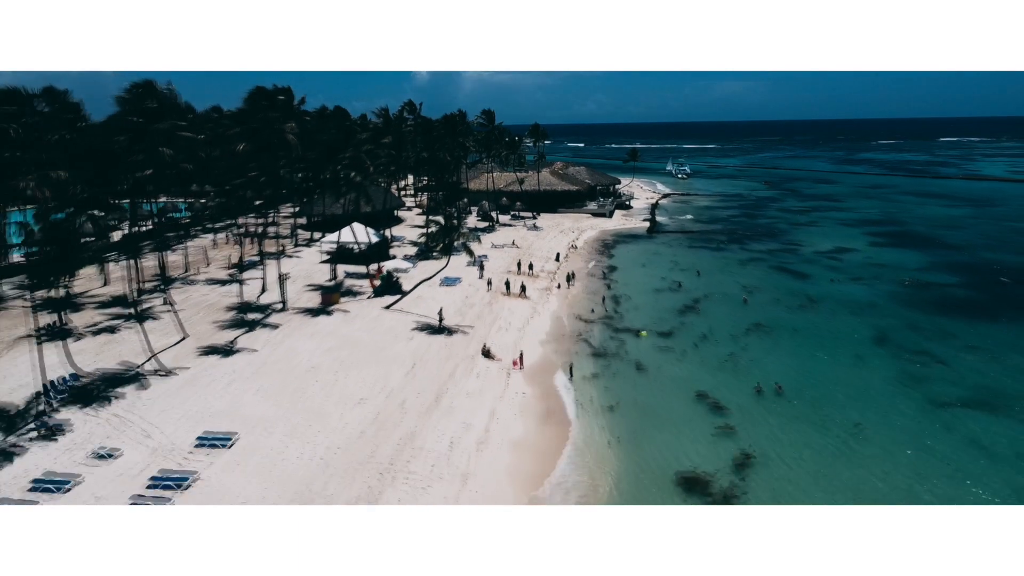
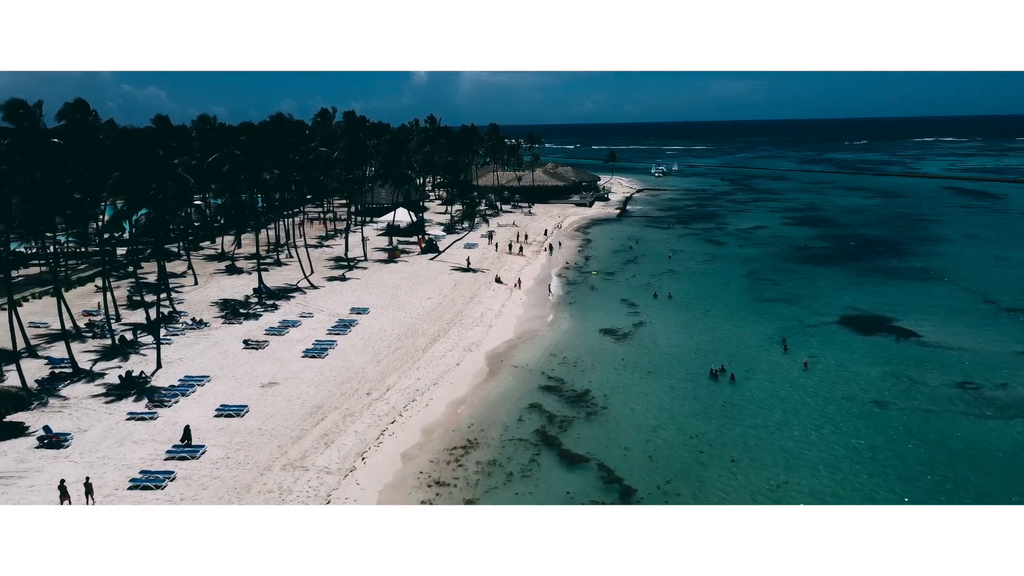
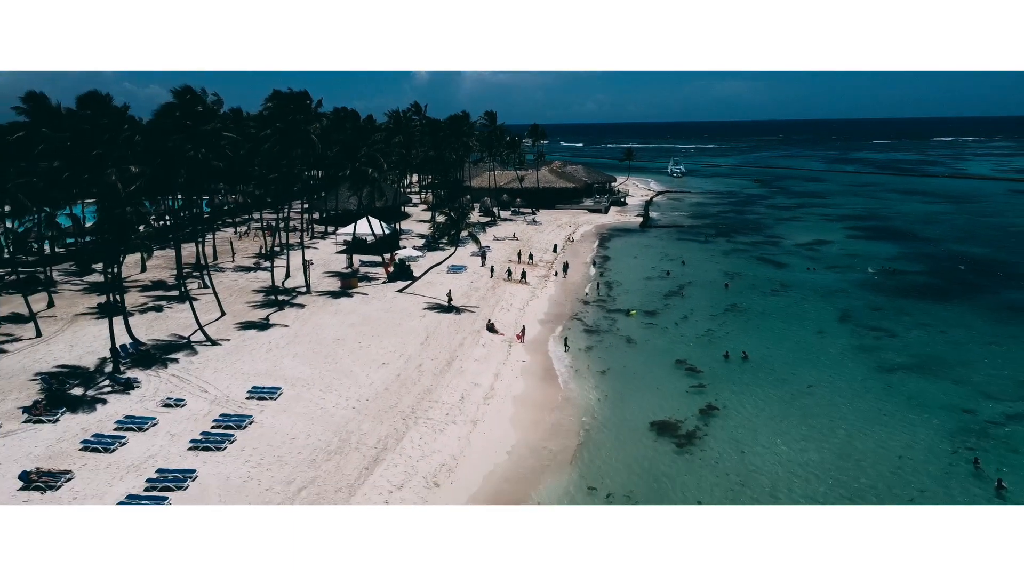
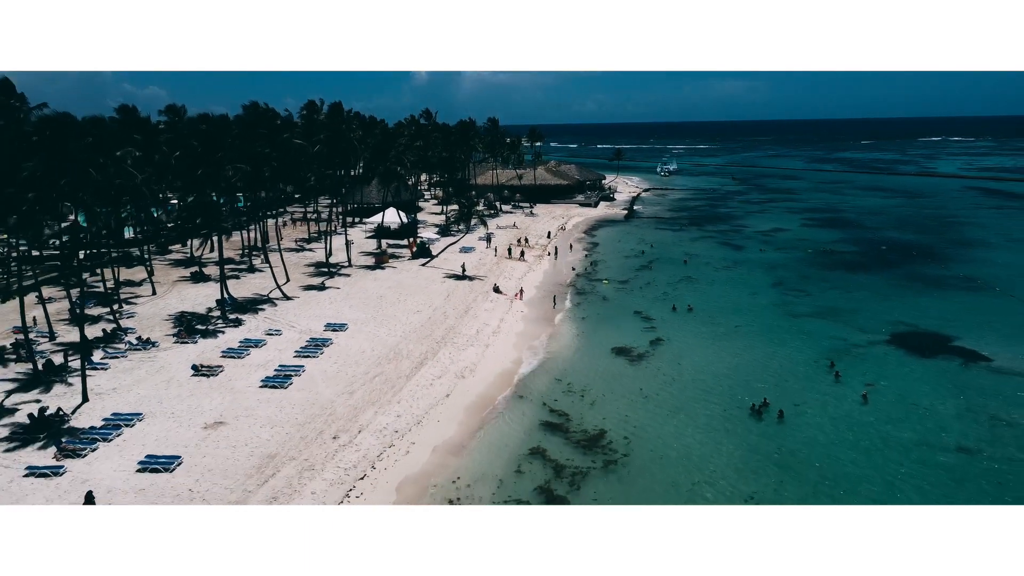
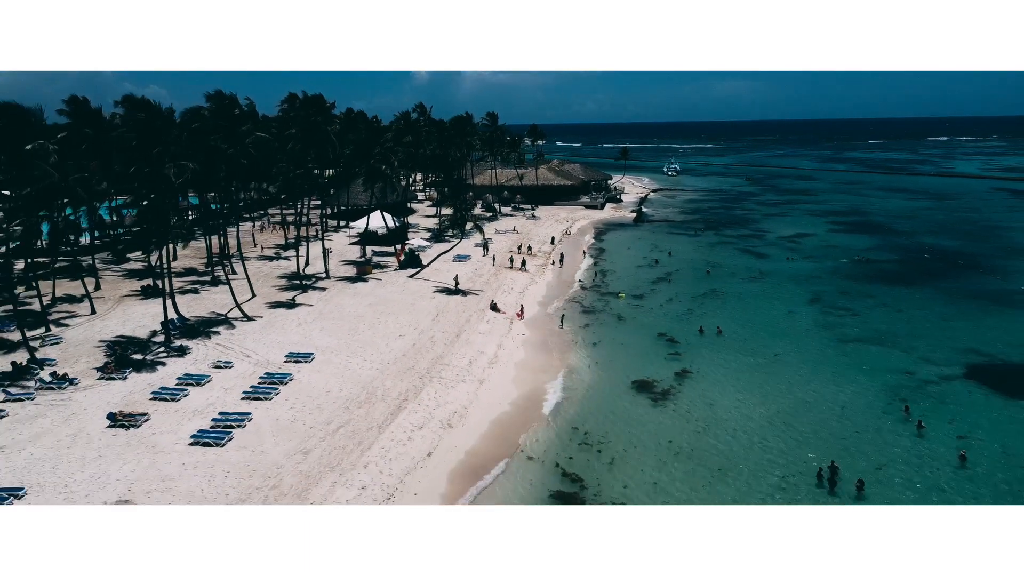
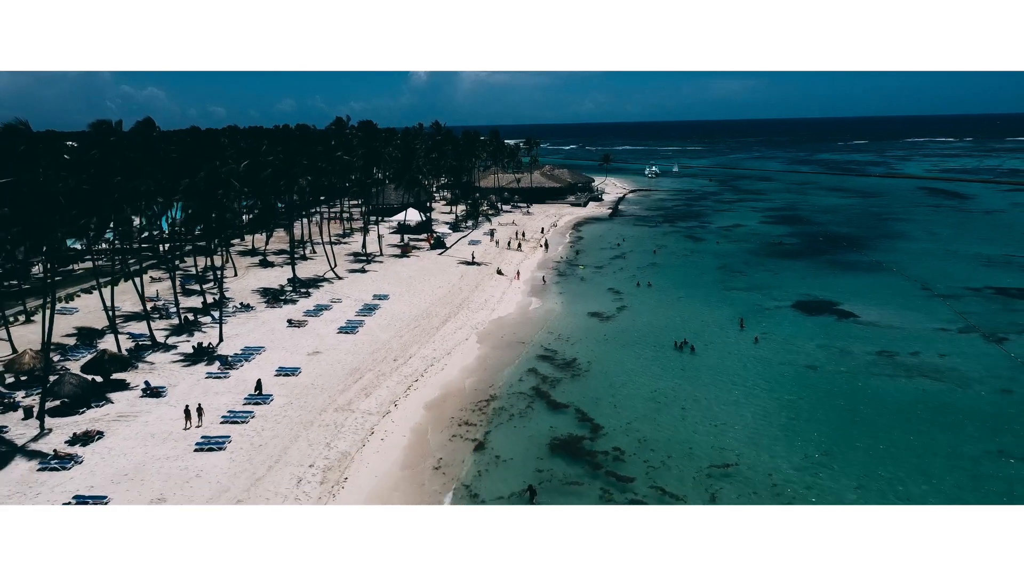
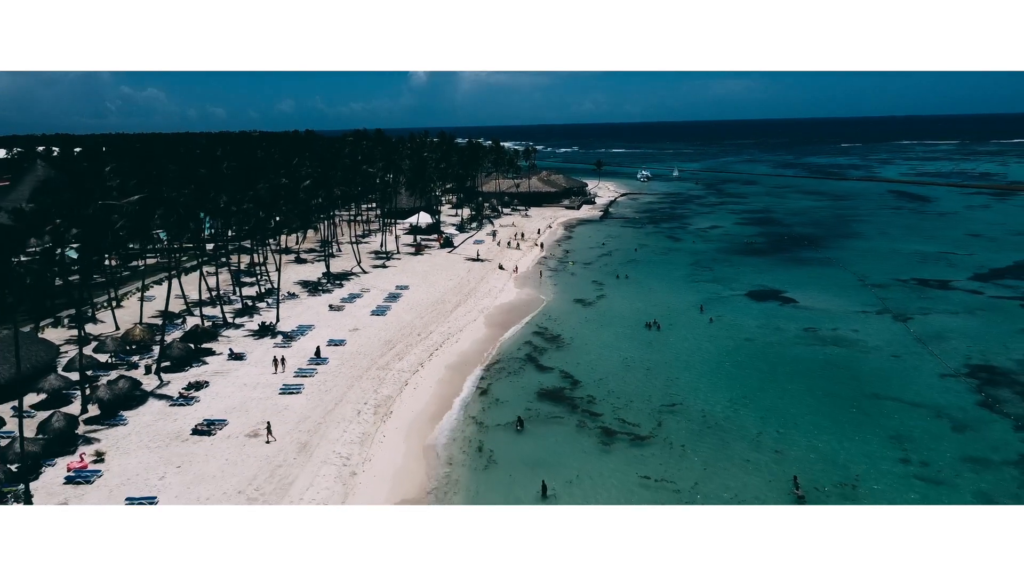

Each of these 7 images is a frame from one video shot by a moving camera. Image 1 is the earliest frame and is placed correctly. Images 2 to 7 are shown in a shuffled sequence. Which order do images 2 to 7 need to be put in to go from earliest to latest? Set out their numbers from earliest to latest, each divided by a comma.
3, 5, 4, 2, 6, 7
